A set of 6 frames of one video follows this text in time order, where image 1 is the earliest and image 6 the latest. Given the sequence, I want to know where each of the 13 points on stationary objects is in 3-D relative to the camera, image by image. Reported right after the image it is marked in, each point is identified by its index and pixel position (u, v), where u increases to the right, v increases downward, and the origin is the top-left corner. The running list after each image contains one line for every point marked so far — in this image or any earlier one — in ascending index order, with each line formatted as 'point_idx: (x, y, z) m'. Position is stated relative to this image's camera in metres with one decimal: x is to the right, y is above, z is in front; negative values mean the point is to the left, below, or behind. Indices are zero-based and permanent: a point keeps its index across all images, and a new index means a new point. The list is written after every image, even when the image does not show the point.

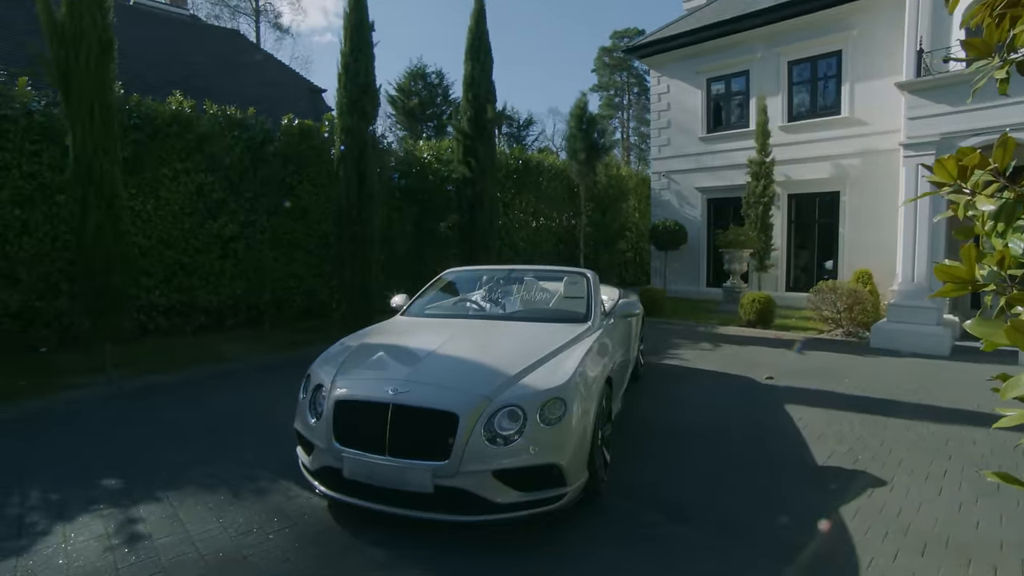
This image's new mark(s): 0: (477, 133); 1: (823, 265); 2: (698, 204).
0: (-0.8, +3.4, +12.1) m
1: (+7.7, +0.6, +13.6) m
2: (+5.2, +2.4, +15.4) m
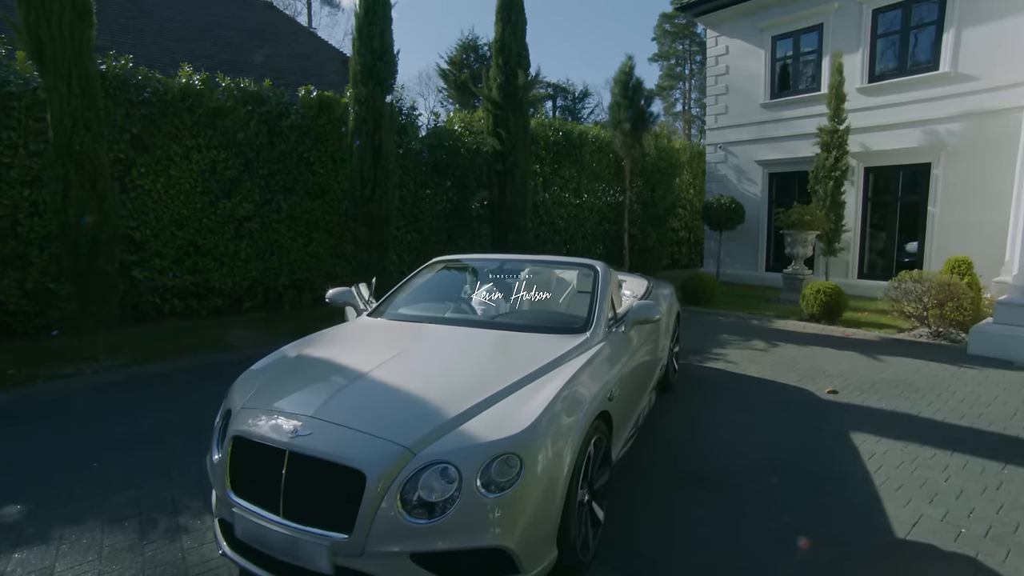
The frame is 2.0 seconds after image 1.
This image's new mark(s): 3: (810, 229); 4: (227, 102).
0: (-0.1, +3.7, +11.1) m
1: (+8.5, +0.9, +11.9) m
2: (+6.2, +2.7, +13.8) m
3: (+6.0, +1.2, +11.1) m
4: (-4.9, +3.2, +9.6) m
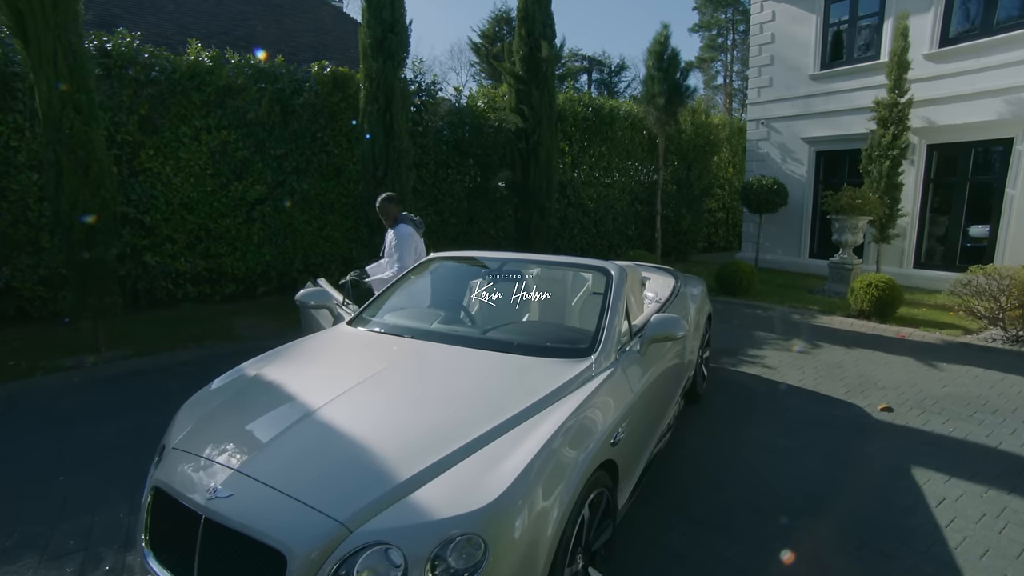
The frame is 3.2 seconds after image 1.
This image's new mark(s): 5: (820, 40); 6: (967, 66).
0: (+0.4, +4.0, +10.4) m
1: (+8.9, +1.1, +10.8) m
2: (+6.8, +3.0, +12.7) m
3: (+6.5, +1.4, +10.1) m
4: (-4.5, +3.5, +9.2) m
5: (+6.8, +5.6, +12.3) m
6: (+8.7, +4.2, +10.4) m
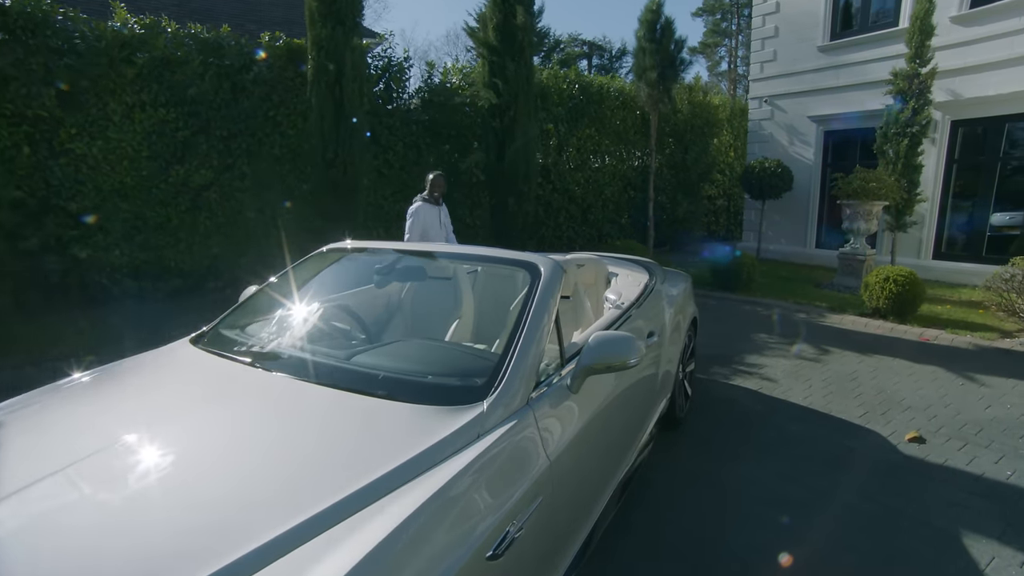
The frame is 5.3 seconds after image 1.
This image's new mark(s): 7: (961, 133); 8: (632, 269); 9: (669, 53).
0: (-0.1, +4.1, +9.3) m
1: (+8.5, +1.2, +9.7) m
2: (+6.4, +3.2, +11.7) m
3: (+6.0, +1.5, +9.1) m
4: (-5.0, +3.5, +8.2) m
5: (+6.4, +5.7, +11.2) m
6: (+8.2, +4.3, +9.3) m
7: (+8.1, +2.8, +10.0) m
8: (+0.9, +0.1, +3.9) m
9: (+3.0, +4.6, +10.7) m
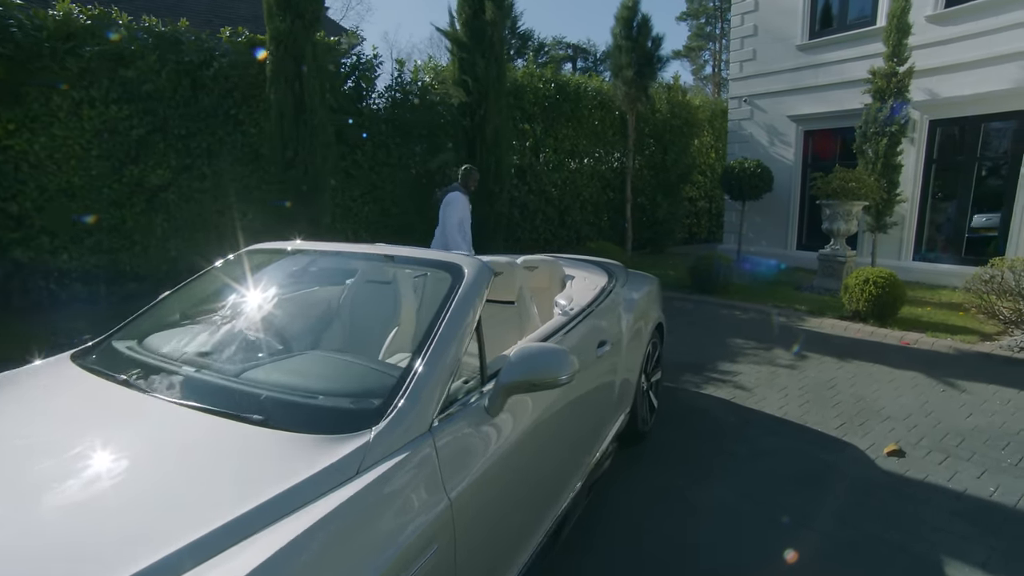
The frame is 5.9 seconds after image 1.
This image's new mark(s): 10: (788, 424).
0: (-0.5, +4.0, +9.1) m
1: (+8.0, +1.2, +9.6) m
2: (+5.8, +3.1, +11.5) m
3: (+5.6, +1.4, +8.9) m
4: (-5.4, +3.4, +7.8) m
5: (+5.9, +5.7, +11.0) m
6: (+7.8, +4.3, +9.2) m
7: (+7.7, +2.8, +9.9) m
8: (+0.5, +0.1, +3.6) m
9: (+2.5, +4.5, +10.4) m
10: (+2.0, -1.0, +4.0) m
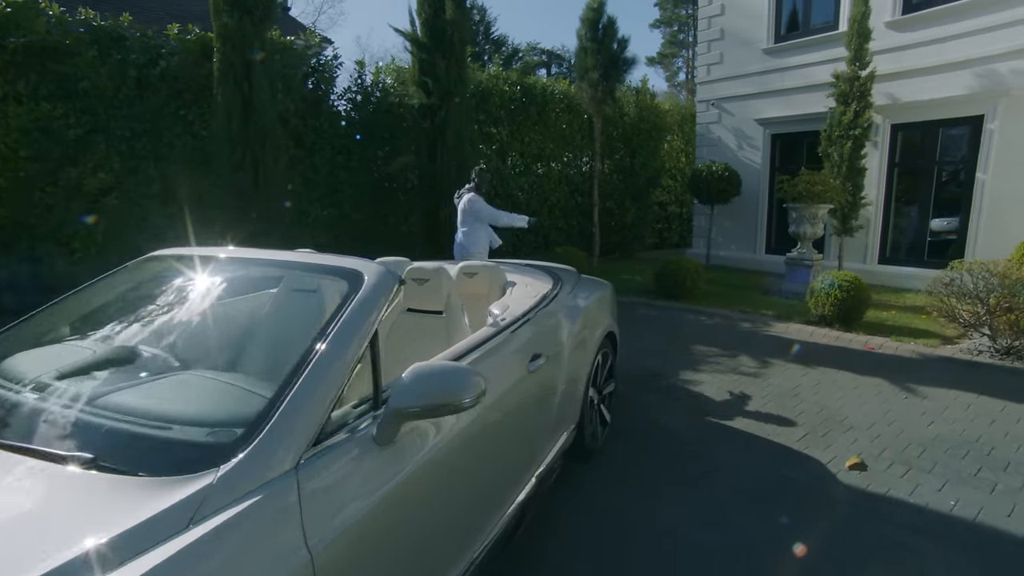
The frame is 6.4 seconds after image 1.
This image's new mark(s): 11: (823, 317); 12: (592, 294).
0: (-1.2, +3.9, +8.8) m
1: (+7.4, +1.1, +9.7) m
2: (+5.2, +3.0, +11.5) m
3: (+5.0, +1.4, +8.9) m
4: (-6.0, +3.3, +7.4) m
5: (+5.2, +5.6, +11.0) m
6: (+7.1, +4.3, +9.2) m
7: (+7.0, +2.7, +9.9) m
8: (+0.1, +0.1, +3.4) m
9: (+1.9, +4.4, +10.3) m
10: (+1.7, -1.0, +3.9) m
11: (+3.7, -0.4, +6.6) m
12: (+0.5, 0.0, +3.5) m
